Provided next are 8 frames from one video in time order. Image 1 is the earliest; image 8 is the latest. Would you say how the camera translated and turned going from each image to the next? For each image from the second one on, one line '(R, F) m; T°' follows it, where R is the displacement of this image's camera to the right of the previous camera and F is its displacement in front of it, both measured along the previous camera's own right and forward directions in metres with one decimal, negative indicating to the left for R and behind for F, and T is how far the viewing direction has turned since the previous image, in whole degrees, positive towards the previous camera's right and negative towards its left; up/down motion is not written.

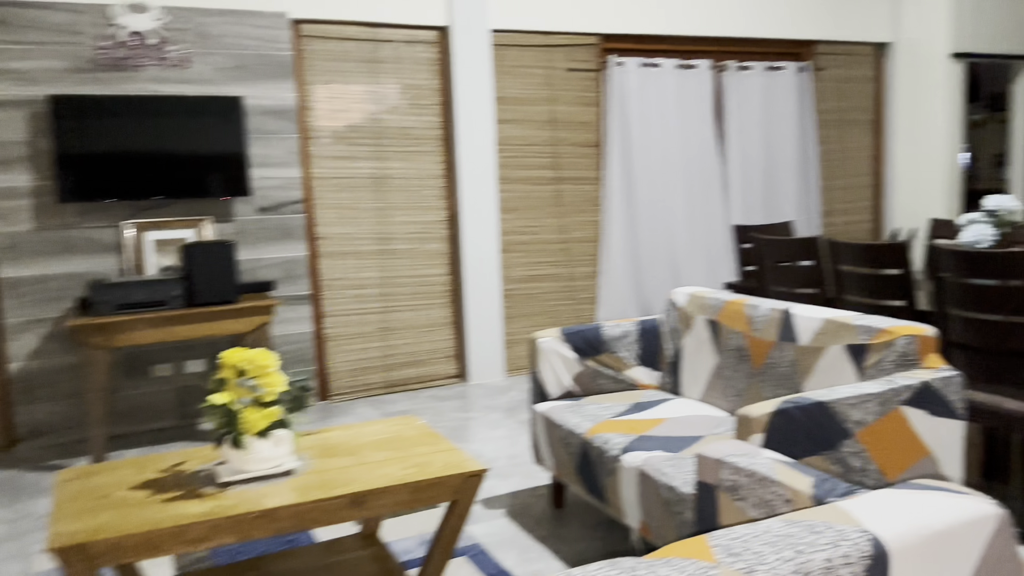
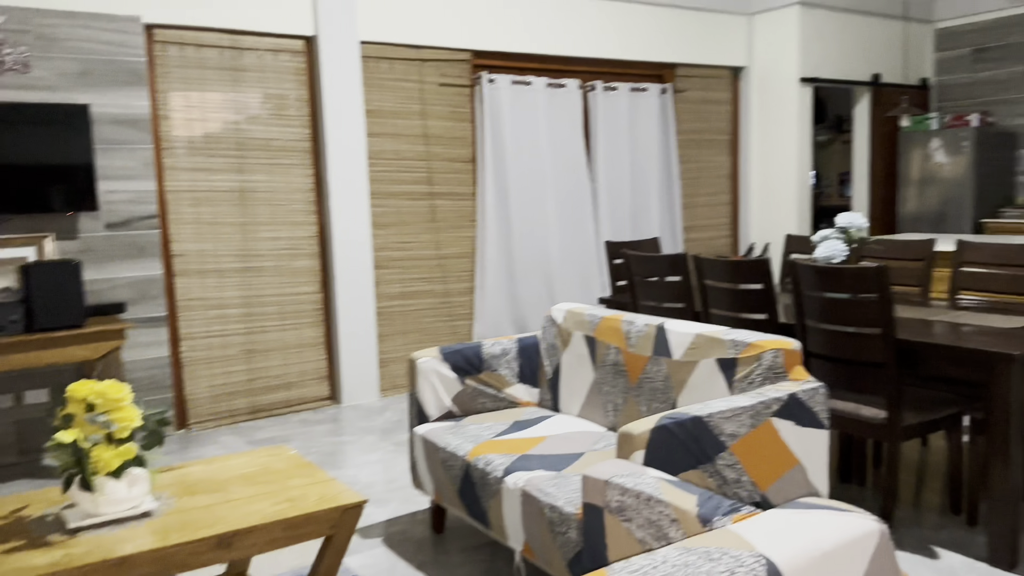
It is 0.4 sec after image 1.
(0.0, +0.1) m; +9°
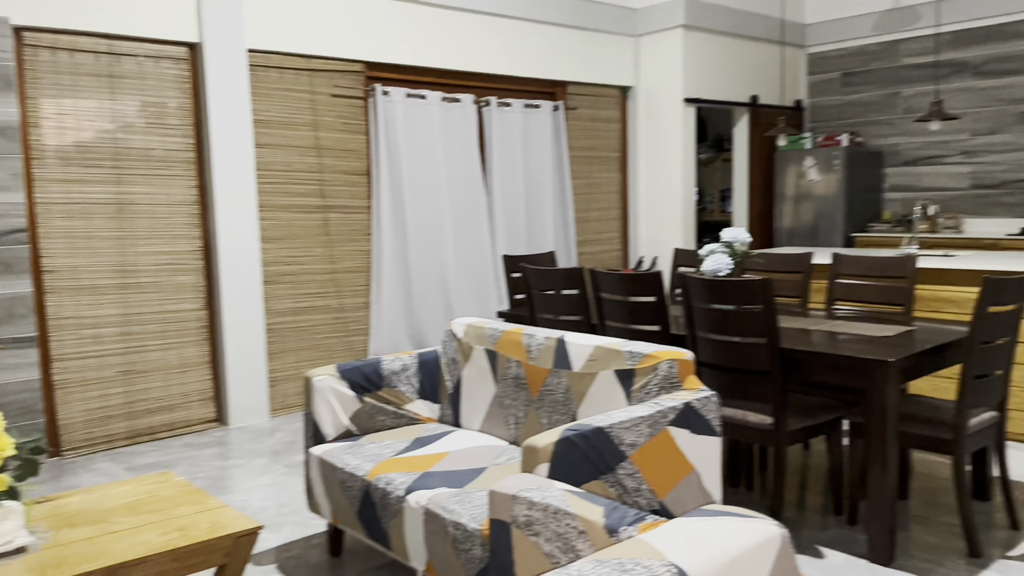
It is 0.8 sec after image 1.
(0.0, 0.0) m; +8°
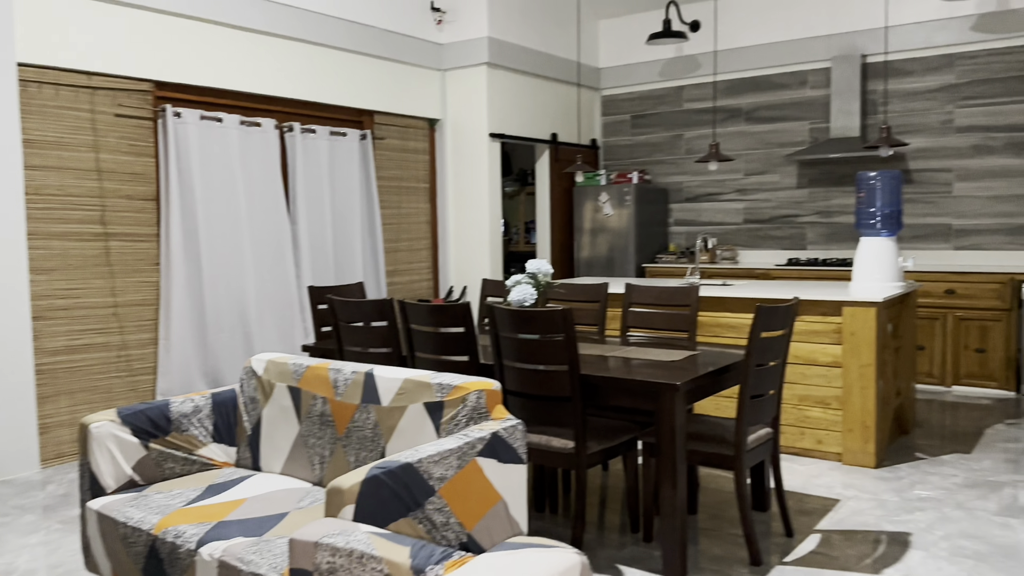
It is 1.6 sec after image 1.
(0.0, 0.0) m; +14°
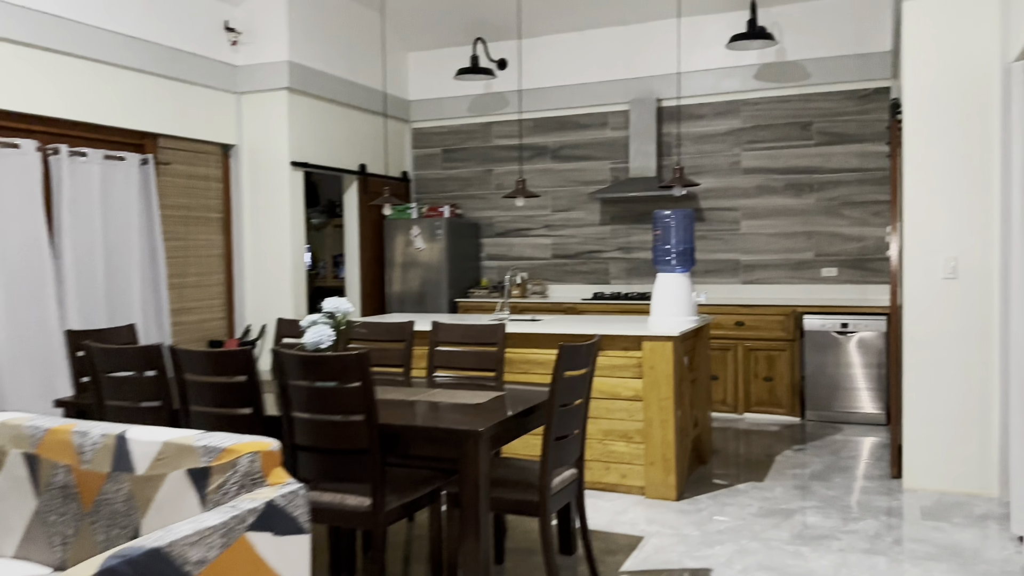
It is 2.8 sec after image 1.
(+0.1, +0.2) m; +13°
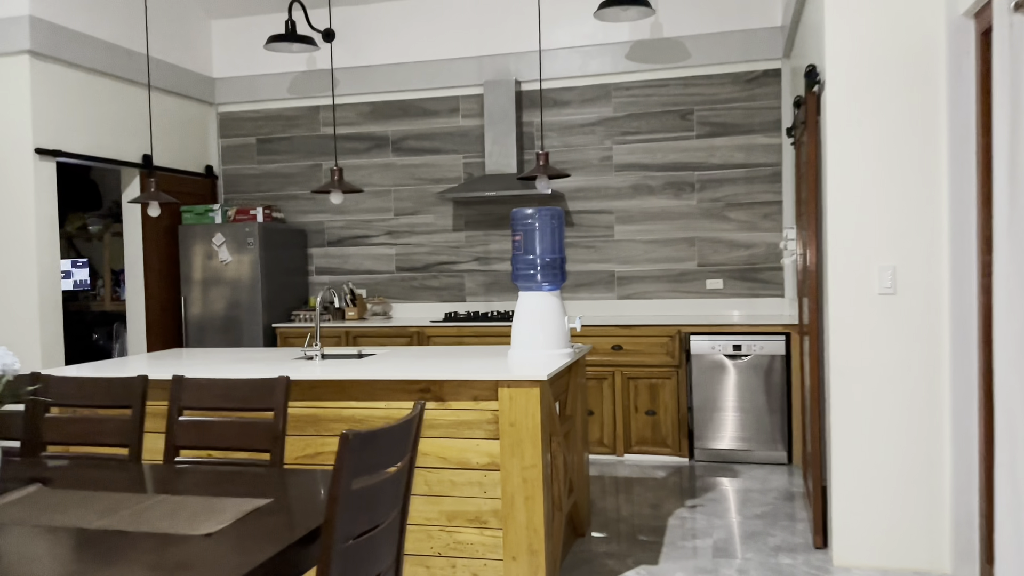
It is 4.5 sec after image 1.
(+0.2, +1.1) m; +10°
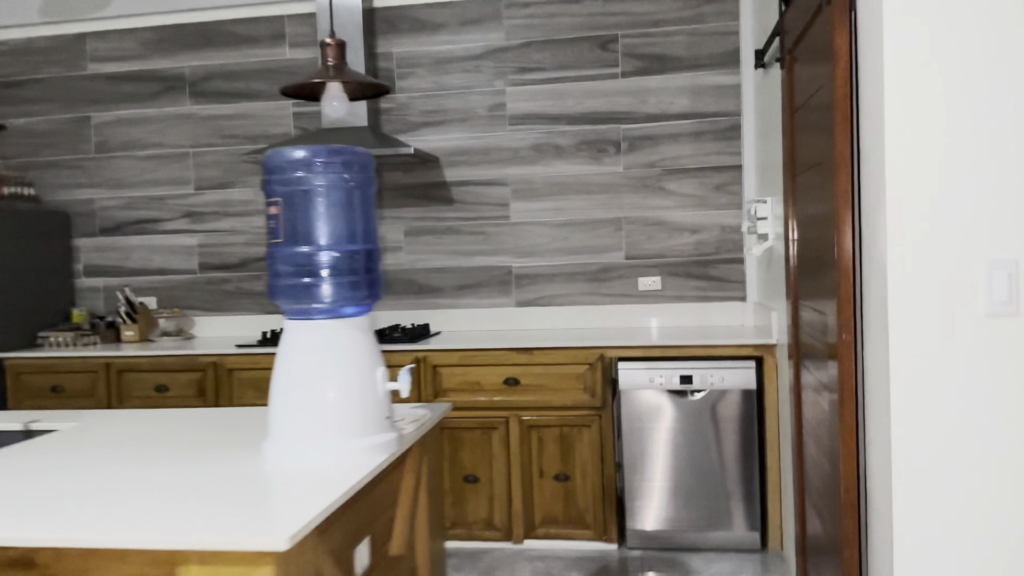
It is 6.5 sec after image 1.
(+0.3, +1.6) m; +6°
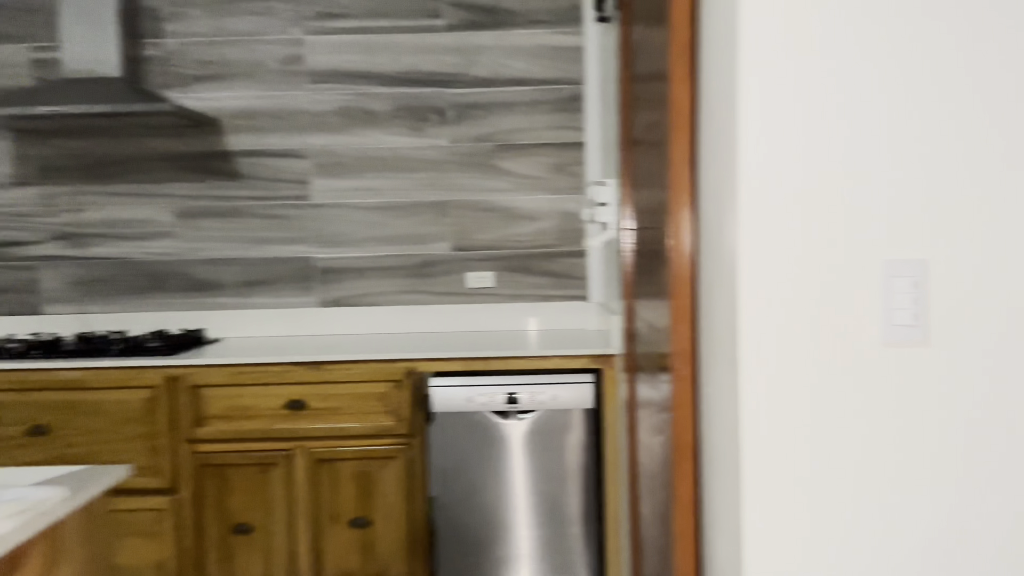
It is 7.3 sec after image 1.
(+0.3, +0.6) m; +9°
